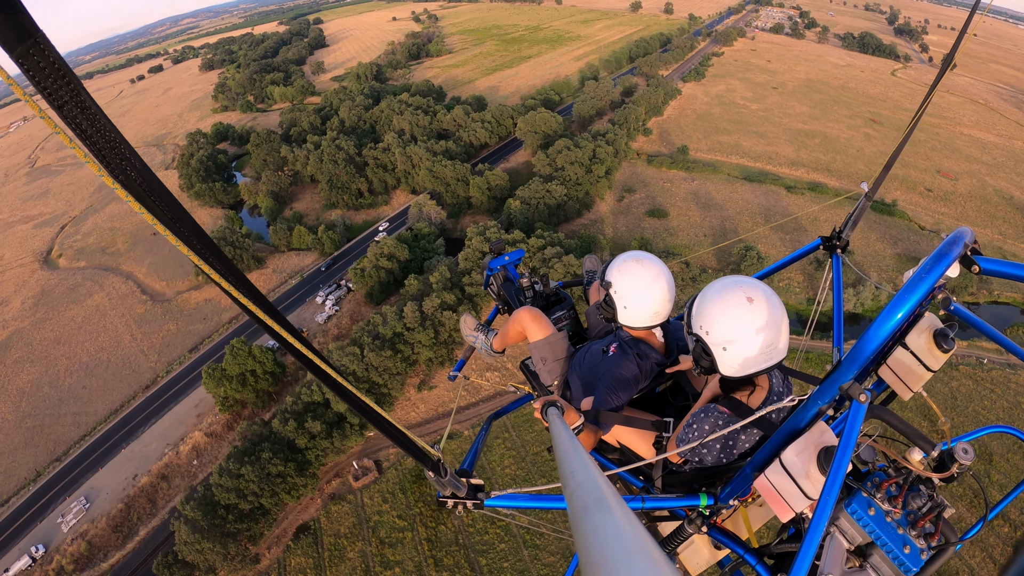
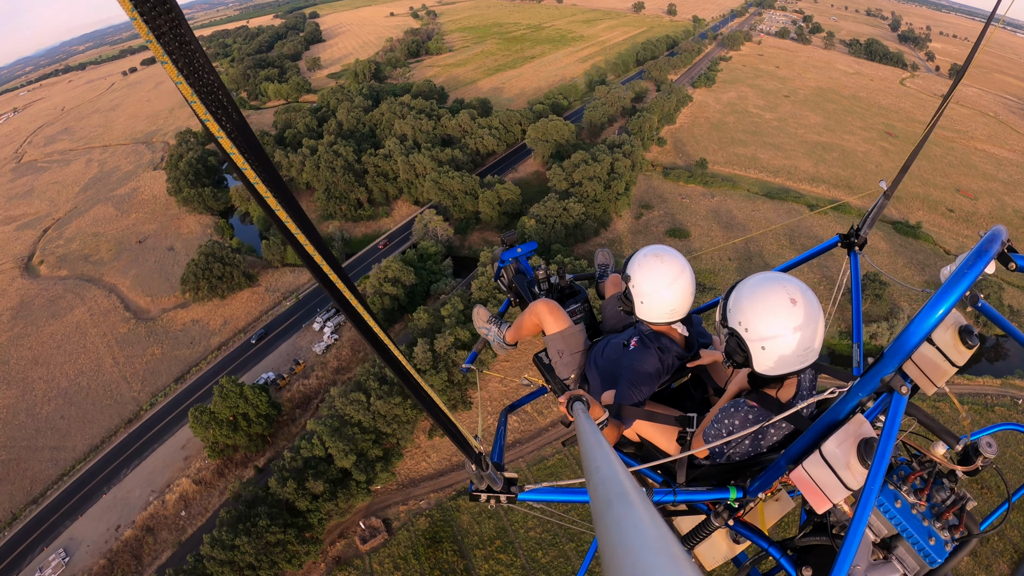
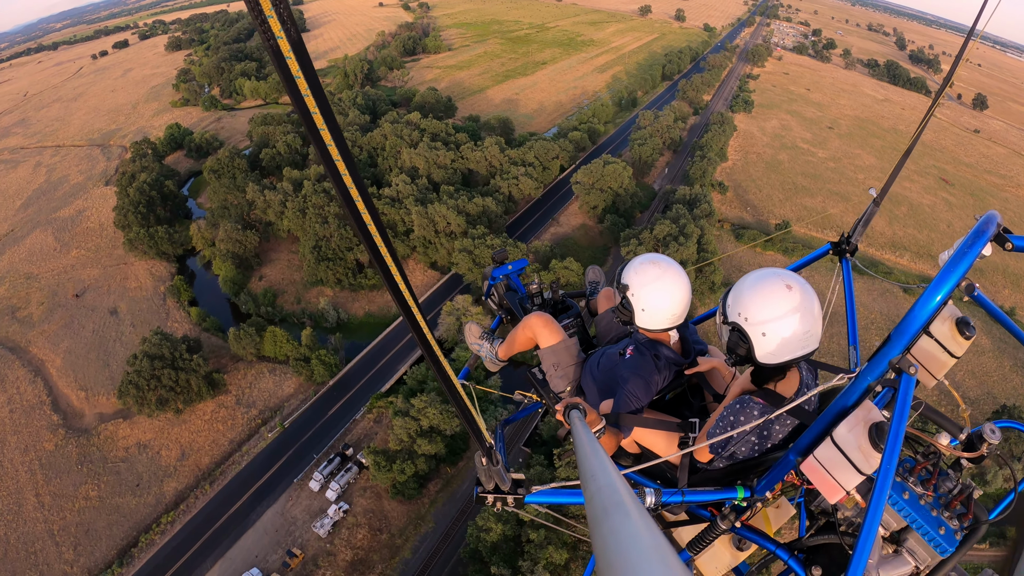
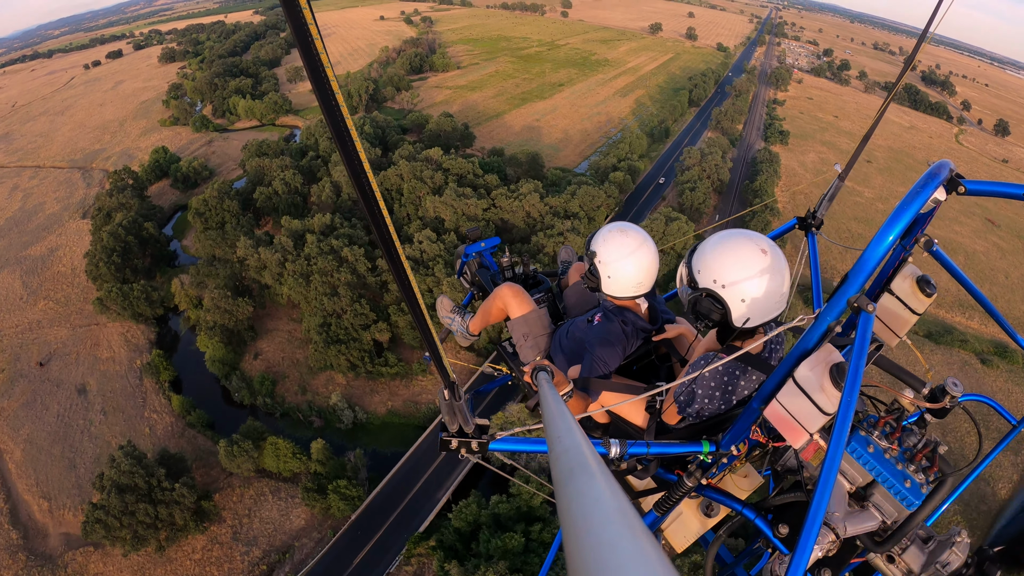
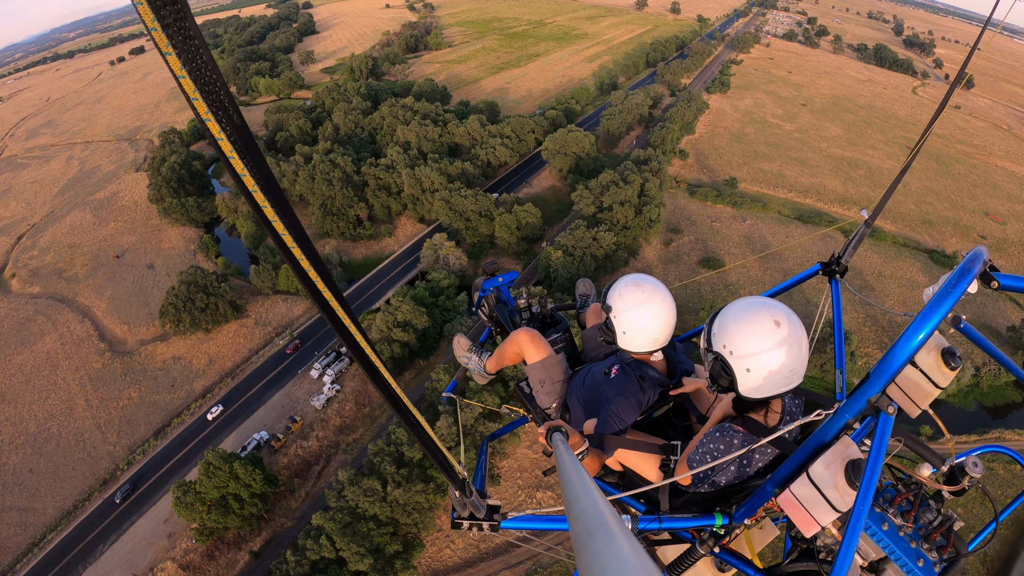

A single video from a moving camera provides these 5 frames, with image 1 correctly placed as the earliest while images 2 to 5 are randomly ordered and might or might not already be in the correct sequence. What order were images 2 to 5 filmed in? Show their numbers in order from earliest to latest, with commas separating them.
2, 5, 3, 4
